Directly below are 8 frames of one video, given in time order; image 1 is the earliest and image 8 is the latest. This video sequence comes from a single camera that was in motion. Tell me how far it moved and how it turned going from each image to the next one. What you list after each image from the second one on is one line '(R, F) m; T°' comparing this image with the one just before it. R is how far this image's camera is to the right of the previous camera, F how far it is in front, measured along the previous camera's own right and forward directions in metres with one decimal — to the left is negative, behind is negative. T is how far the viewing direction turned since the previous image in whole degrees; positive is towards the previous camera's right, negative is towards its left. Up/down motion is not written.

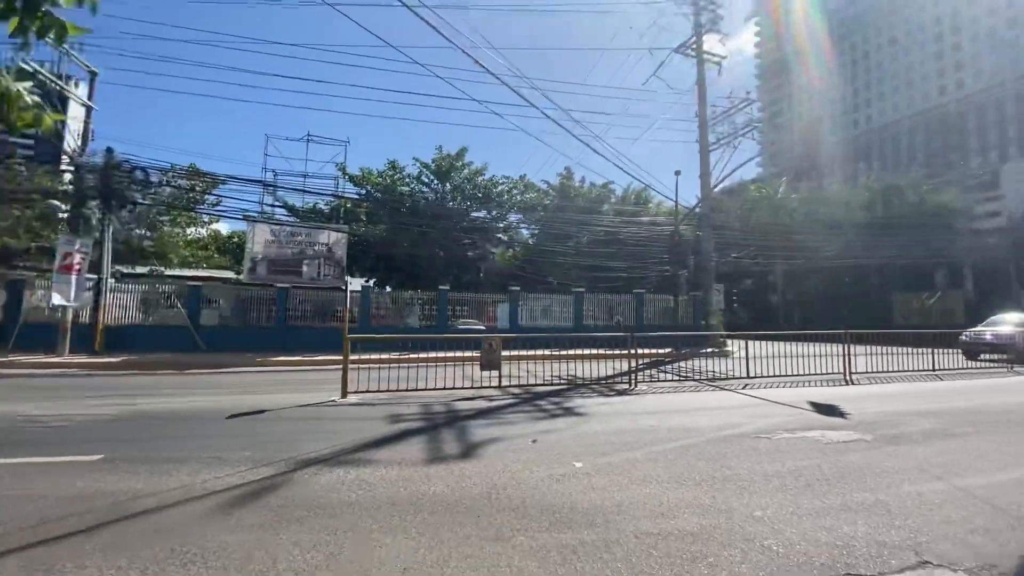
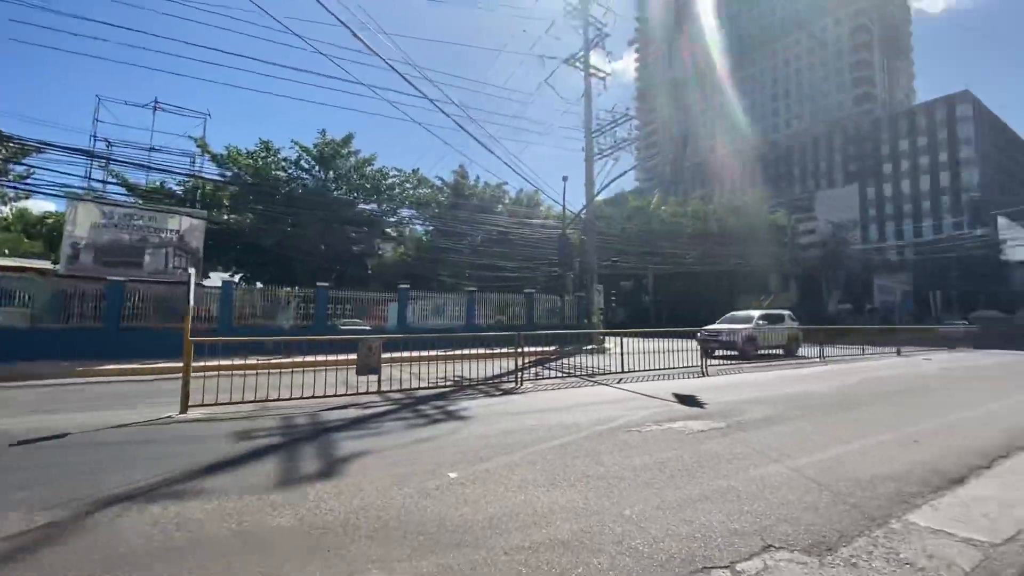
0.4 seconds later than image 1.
(+0.3, +0.4) m; +14°
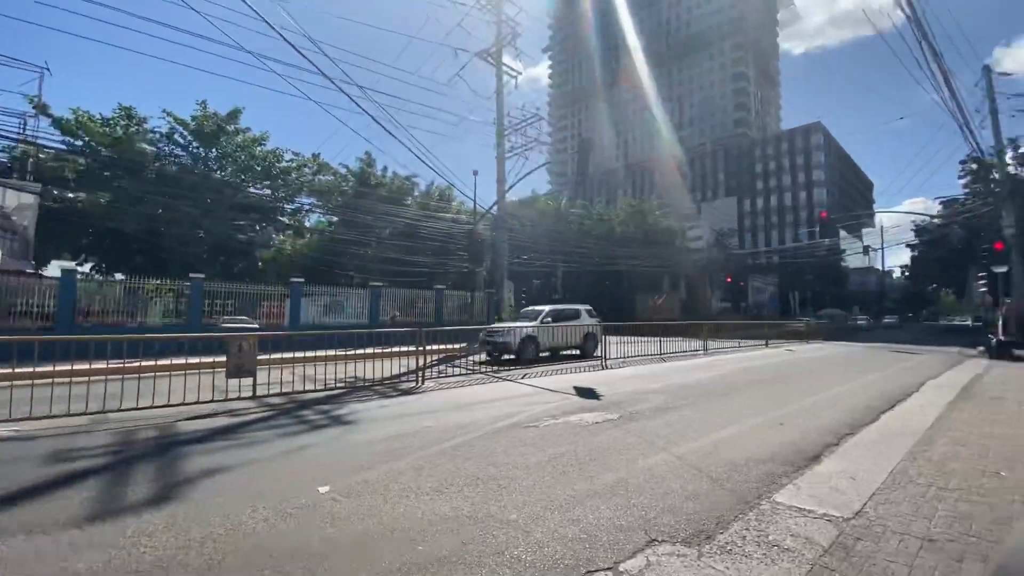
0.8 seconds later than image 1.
(+0.3, +0.4) m; +11°
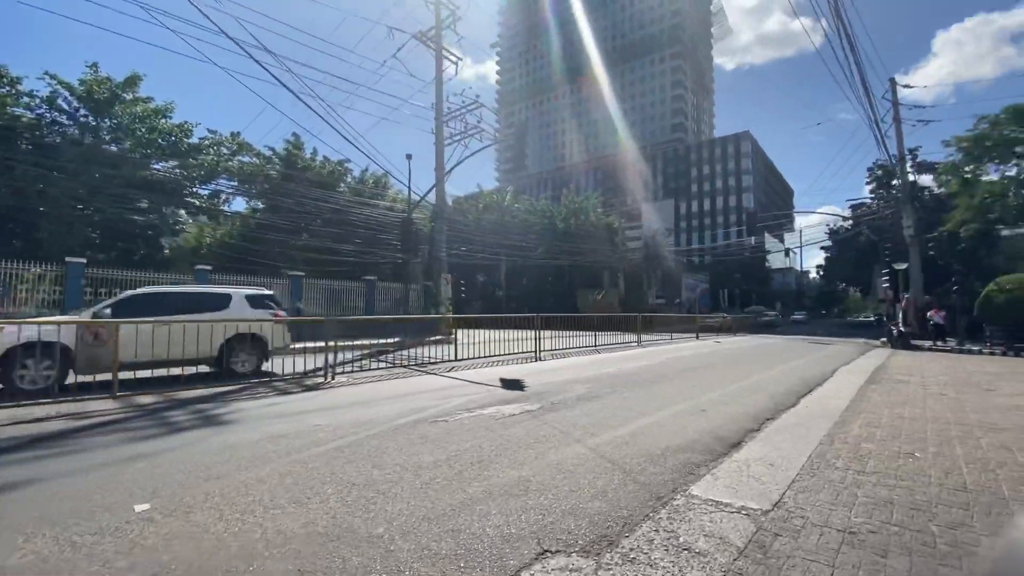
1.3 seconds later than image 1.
(+0.6, +0.8) m; +7°
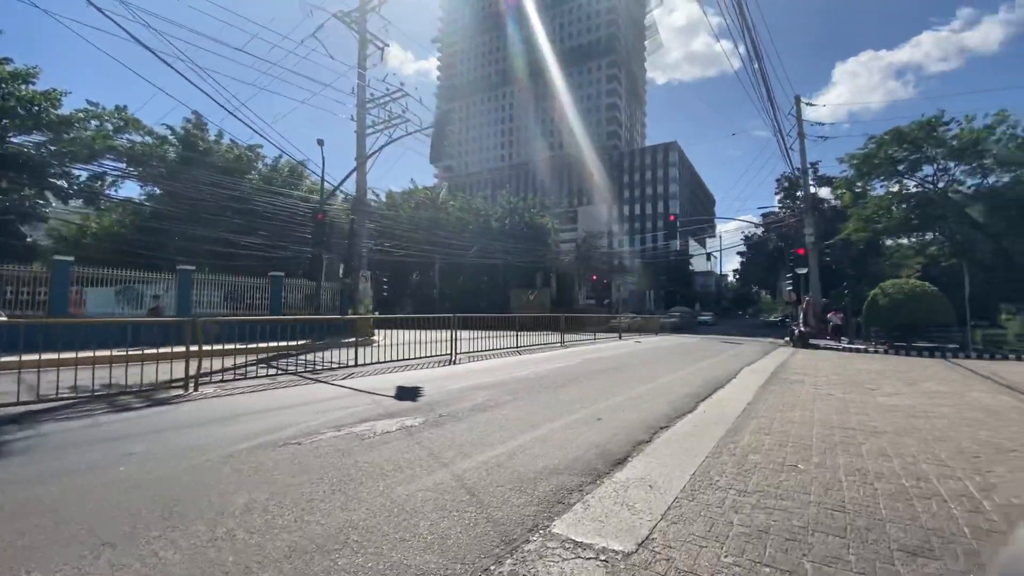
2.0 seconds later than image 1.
(+0.9, +0.7) m; +8°
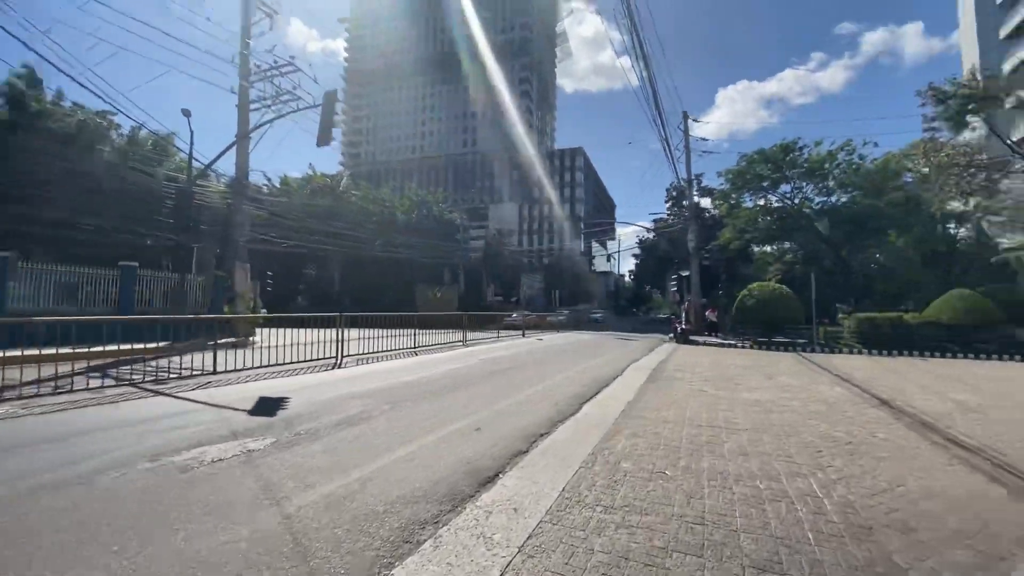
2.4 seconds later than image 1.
(+0.5, +0.5) m; +12°
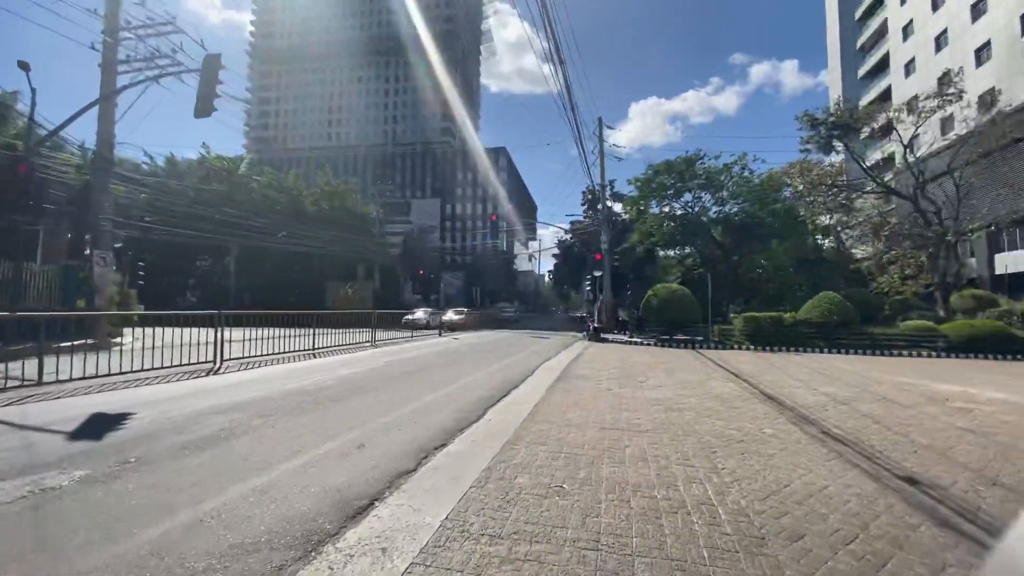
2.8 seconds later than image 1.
(+0.3, +0.5) m; +10°
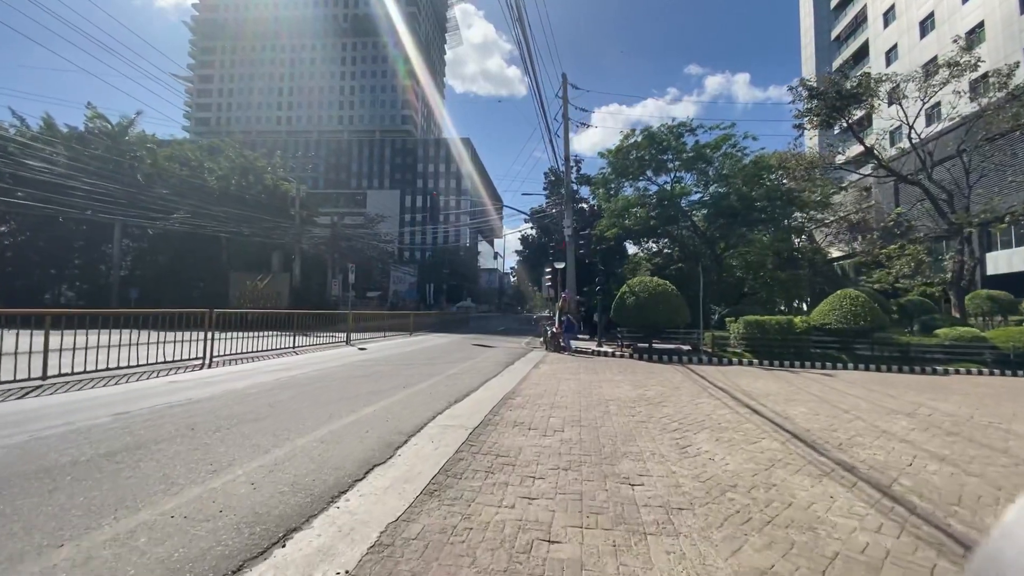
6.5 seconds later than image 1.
(+1.5, +5.9) m; +4°
